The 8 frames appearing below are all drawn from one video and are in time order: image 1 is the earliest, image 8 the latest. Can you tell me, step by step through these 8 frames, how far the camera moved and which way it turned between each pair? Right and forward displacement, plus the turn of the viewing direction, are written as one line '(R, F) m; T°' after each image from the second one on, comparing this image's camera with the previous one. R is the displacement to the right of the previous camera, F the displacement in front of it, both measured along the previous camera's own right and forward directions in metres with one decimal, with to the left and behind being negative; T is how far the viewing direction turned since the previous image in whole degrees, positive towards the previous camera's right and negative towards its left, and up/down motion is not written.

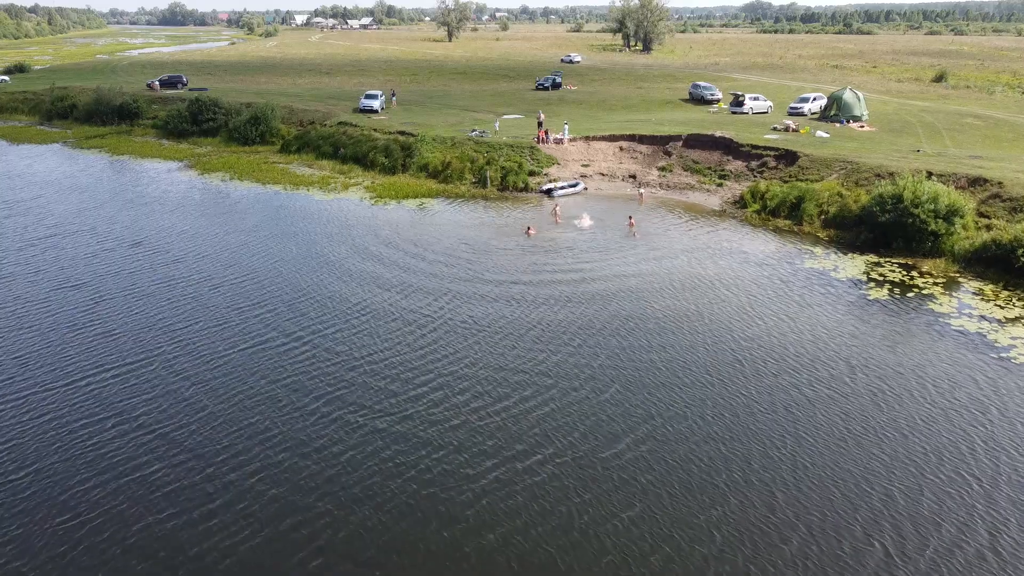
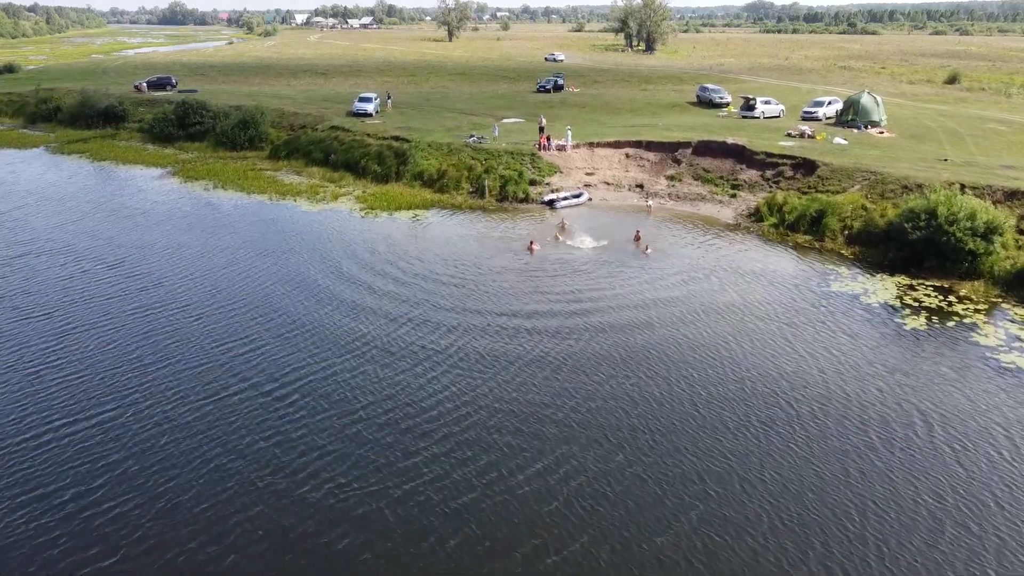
(+0.1, +2.7) m; 0°
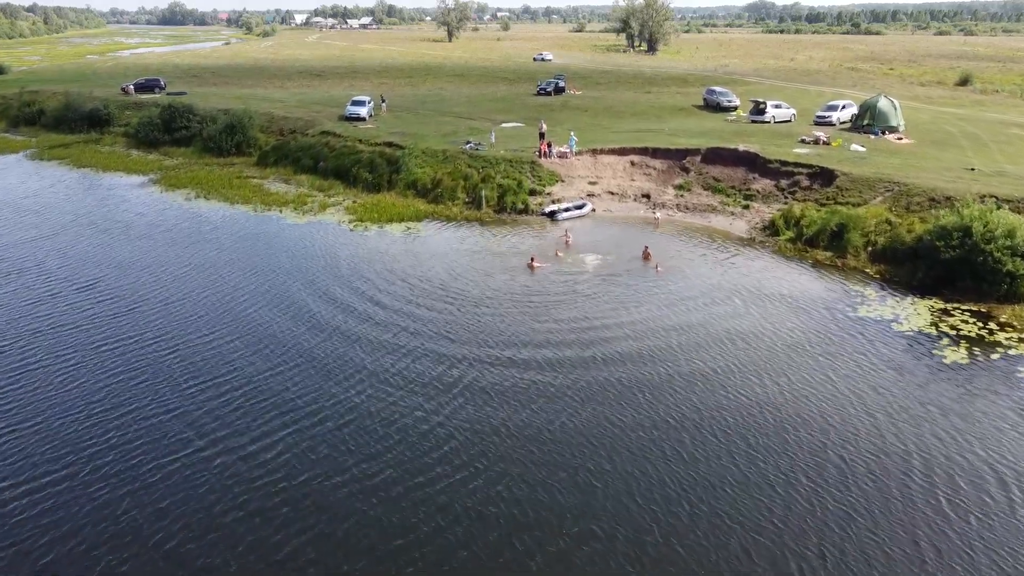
(+0.1, +2.5) m; 0°
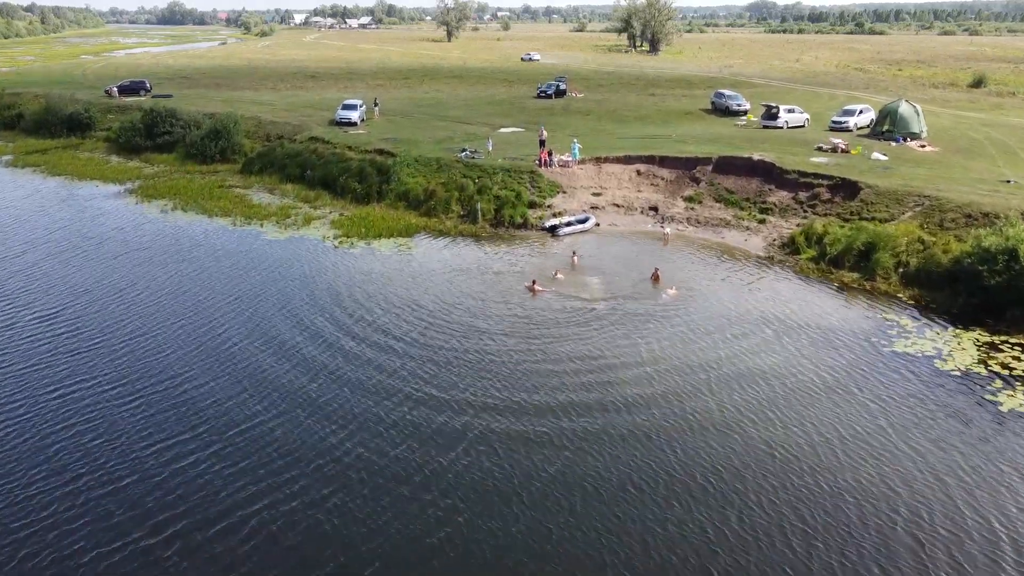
(+0.1, +2.8) m; 0°
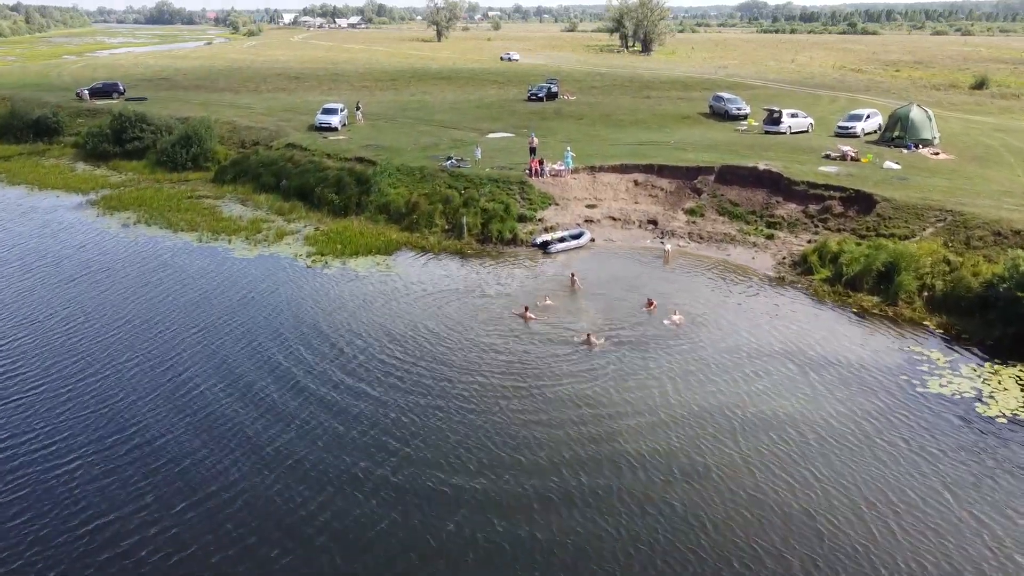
(+0.1, +2.8) m; +1°
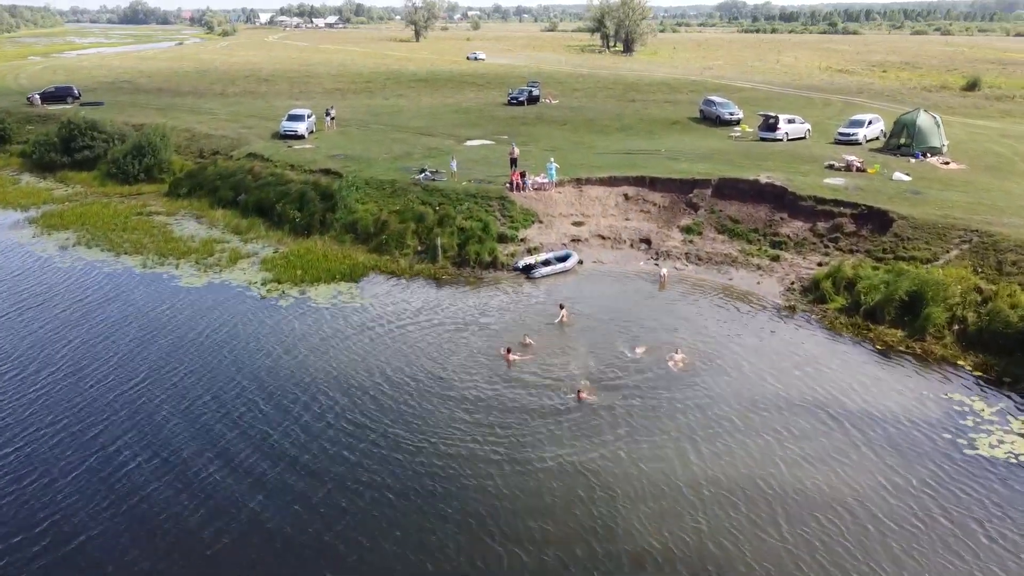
(+0.1, +3.3) m; +1°
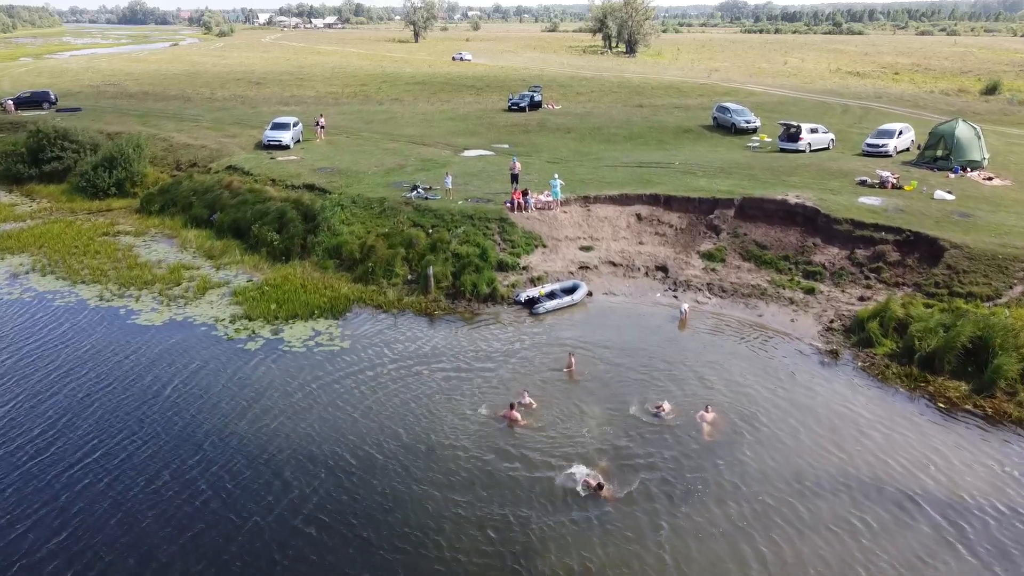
(0.0, +3.4) m; 0°
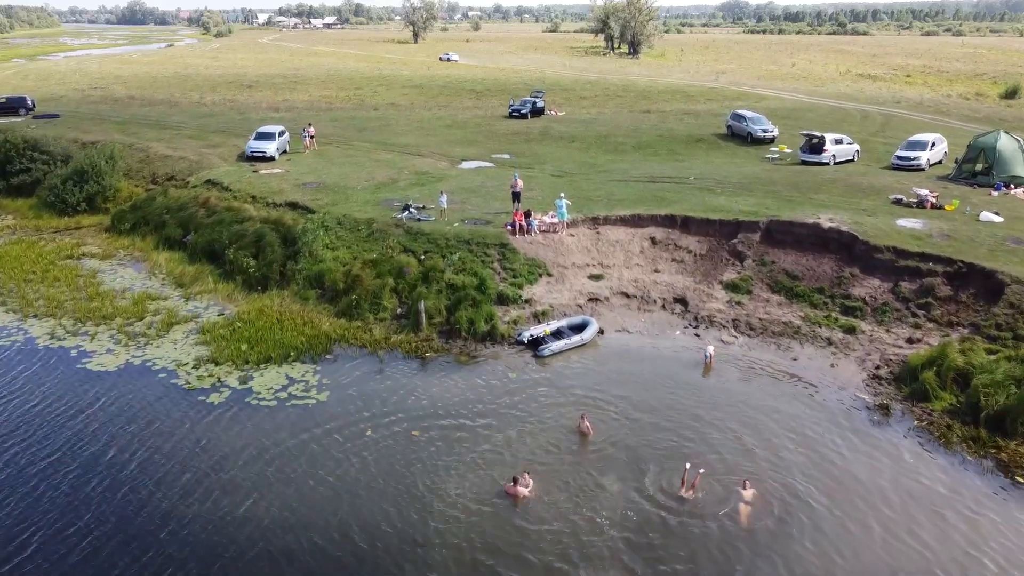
(0.0, +3.1) m; 0°
